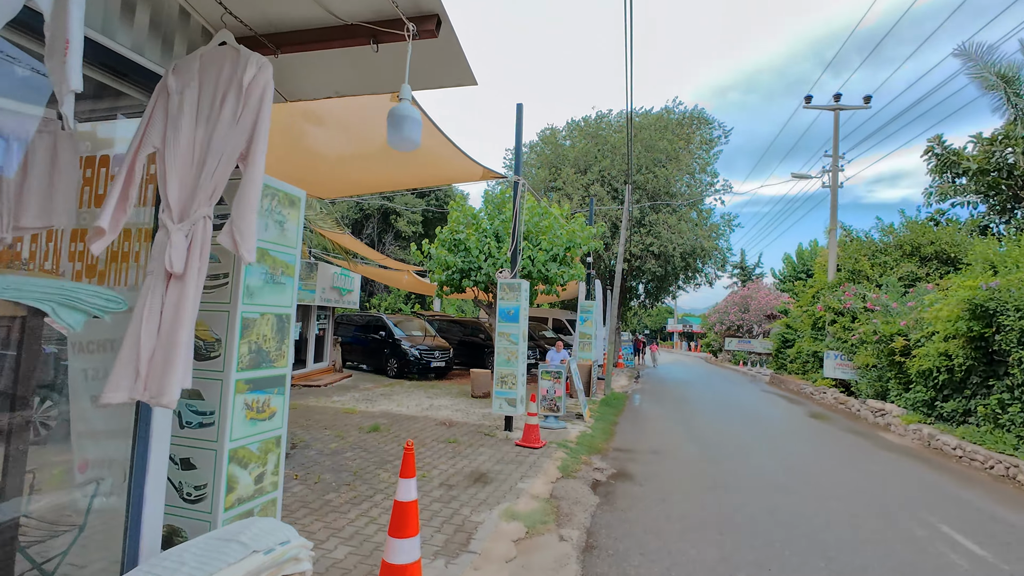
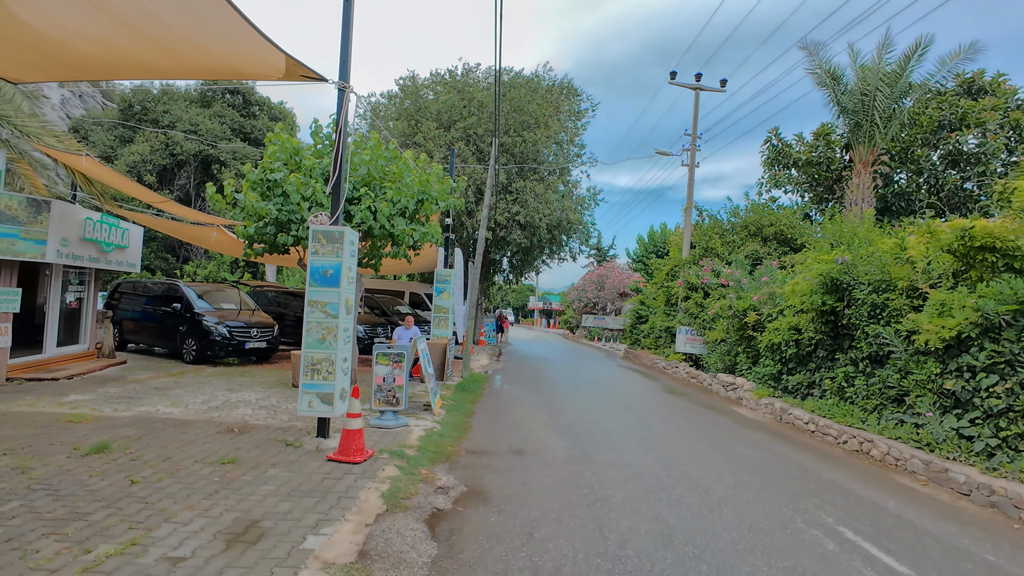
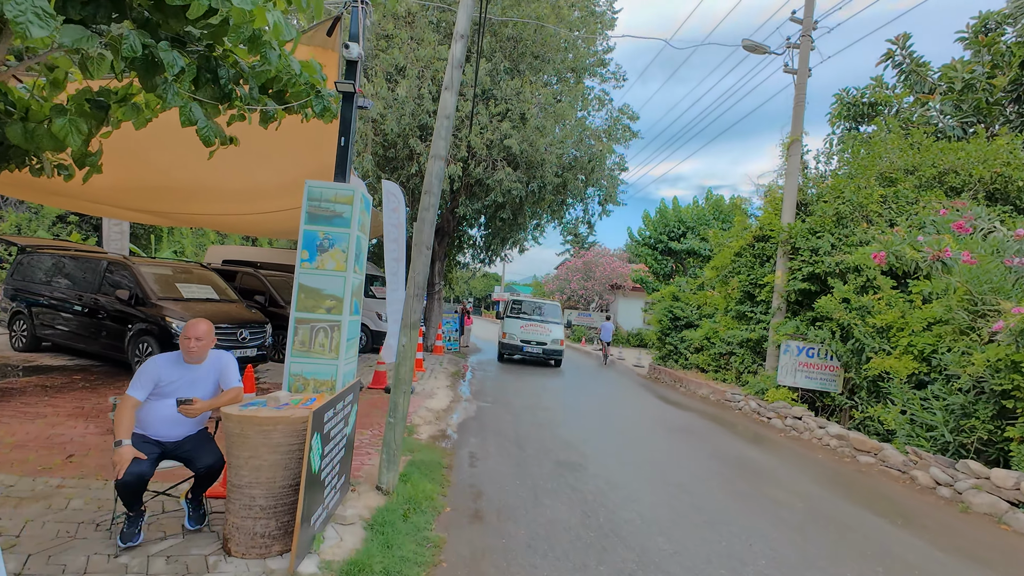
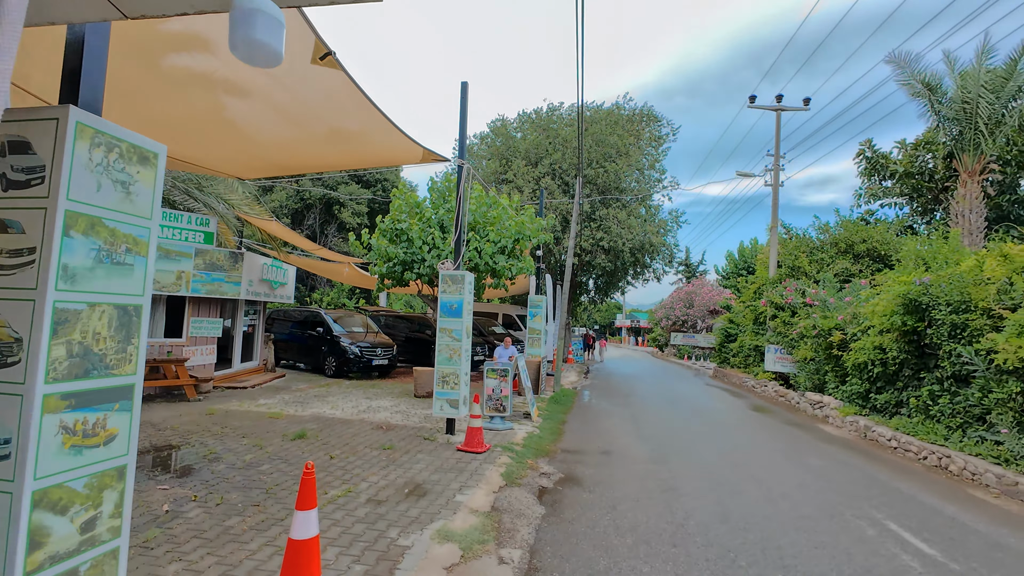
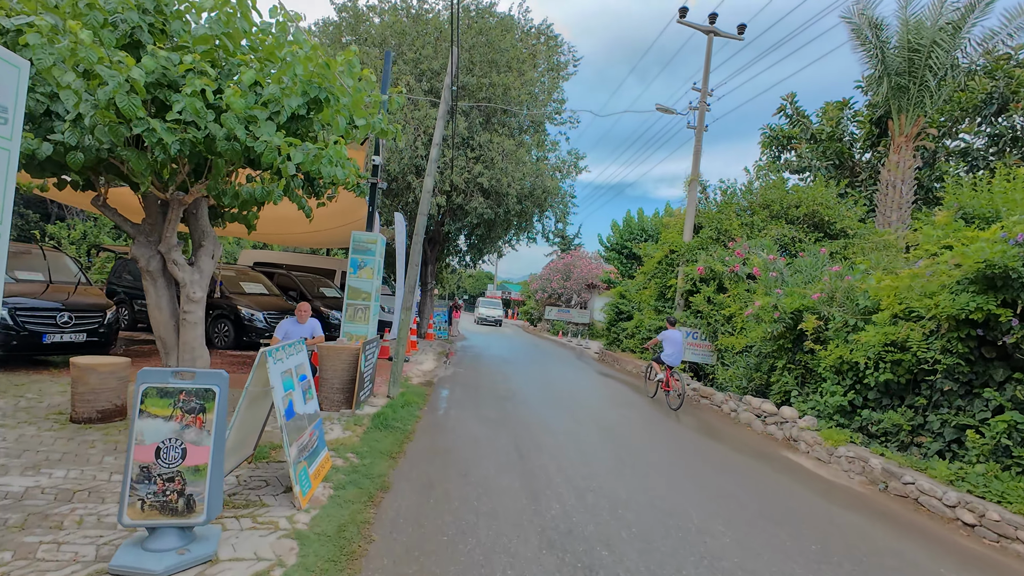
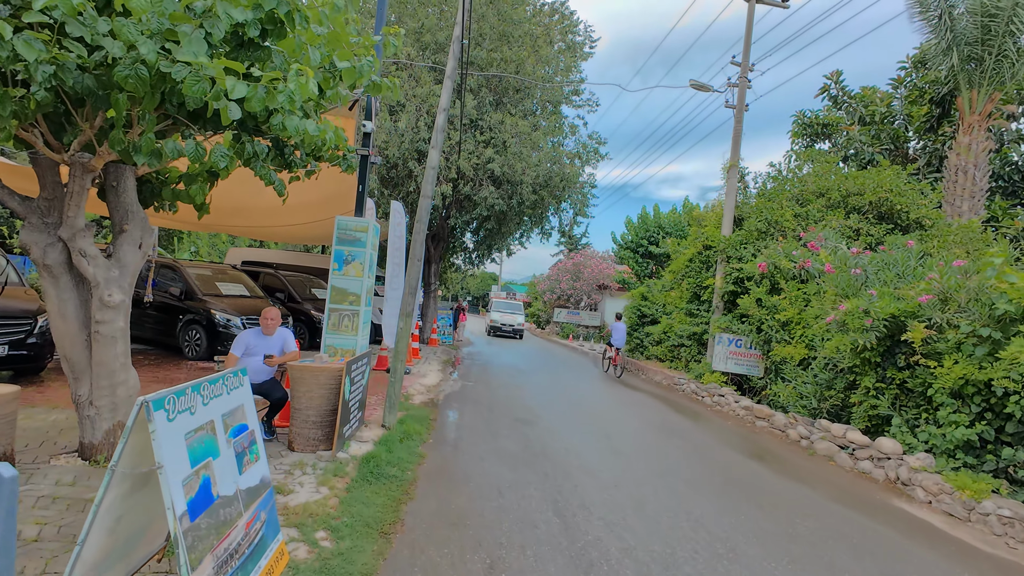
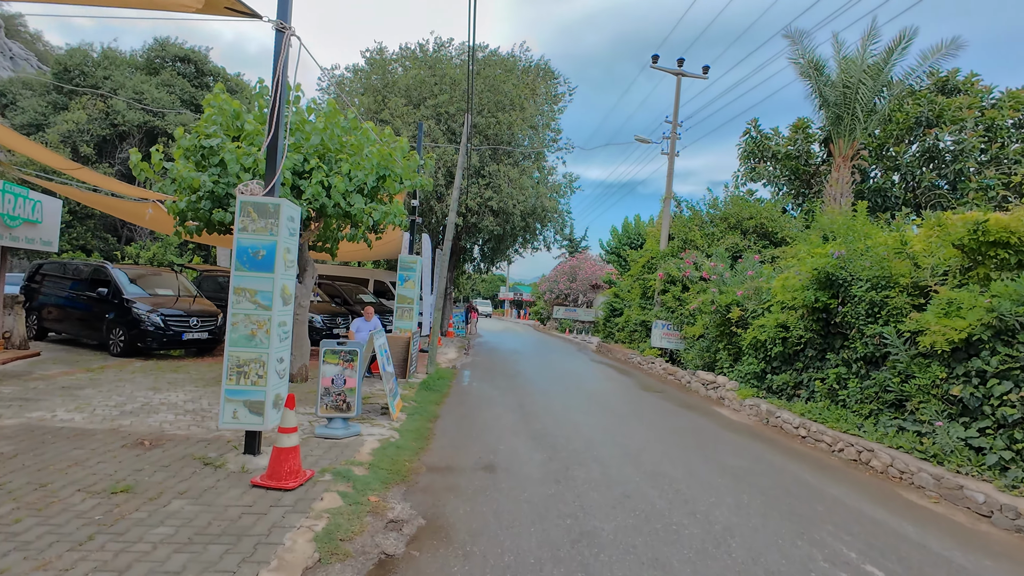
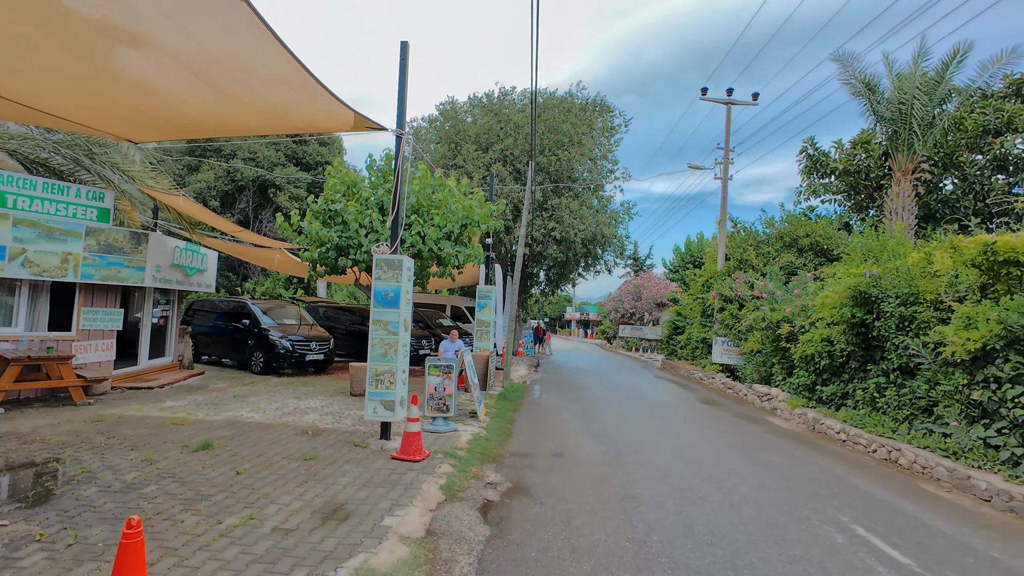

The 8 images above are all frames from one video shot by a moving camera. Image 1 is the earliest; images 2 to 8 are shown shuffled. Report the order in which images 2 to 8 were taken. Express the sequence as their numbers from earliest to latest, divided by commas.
4, 8, 2, 7, 5, 6, 3
